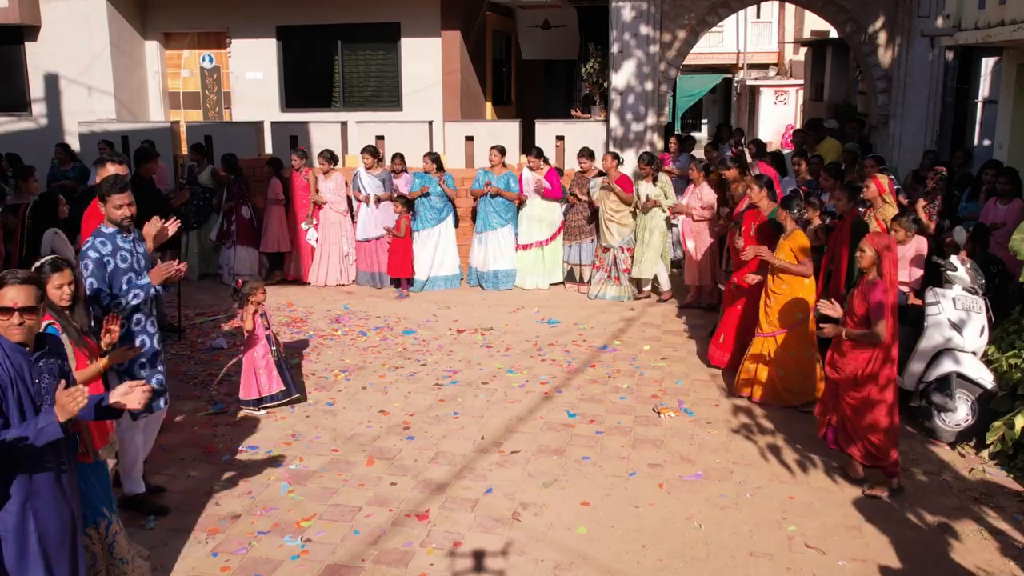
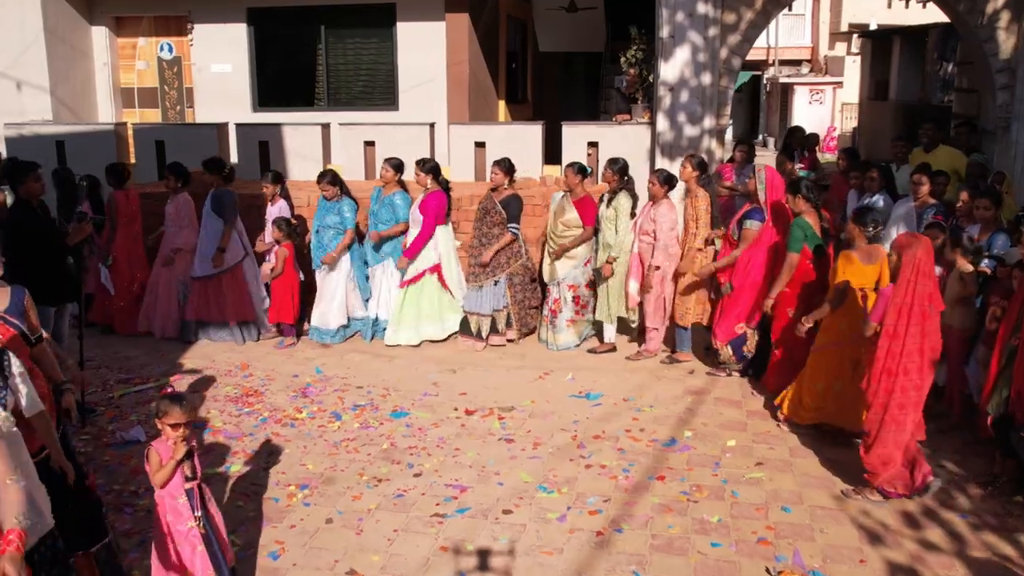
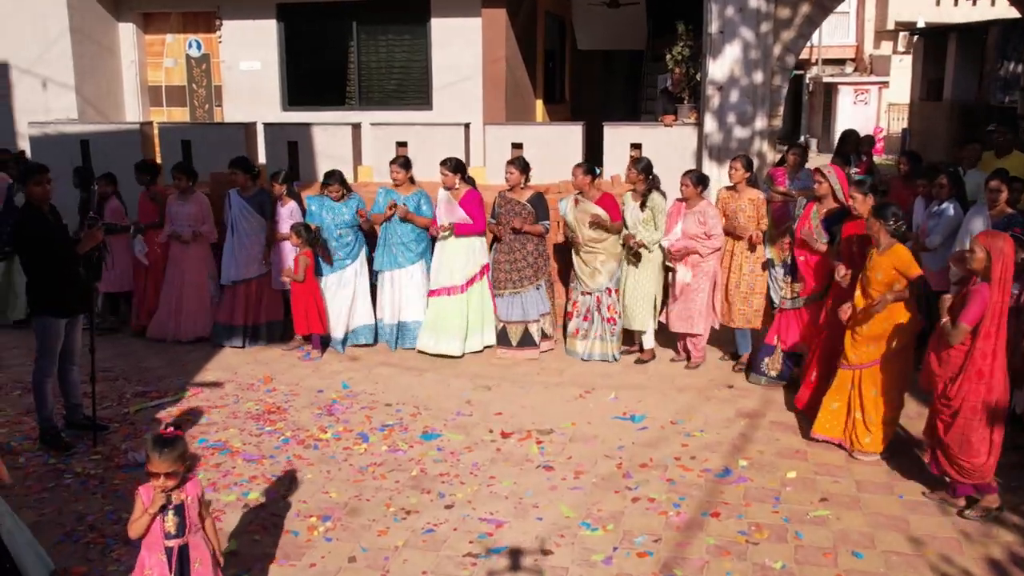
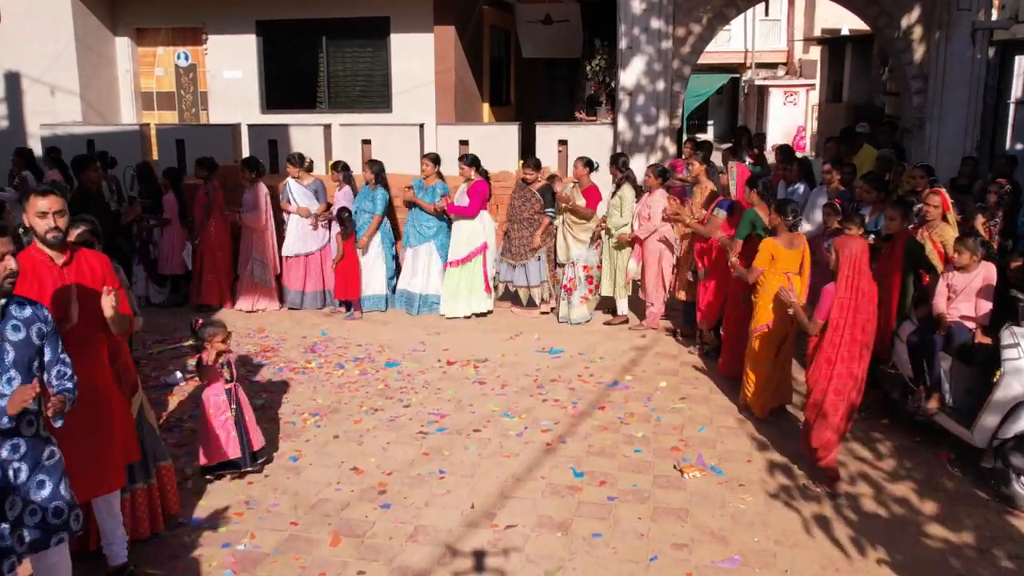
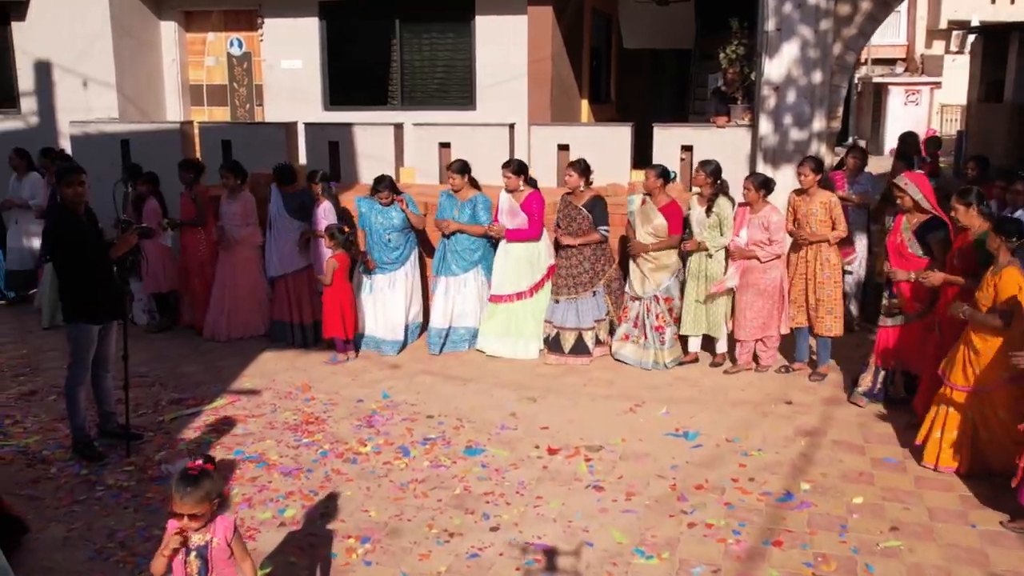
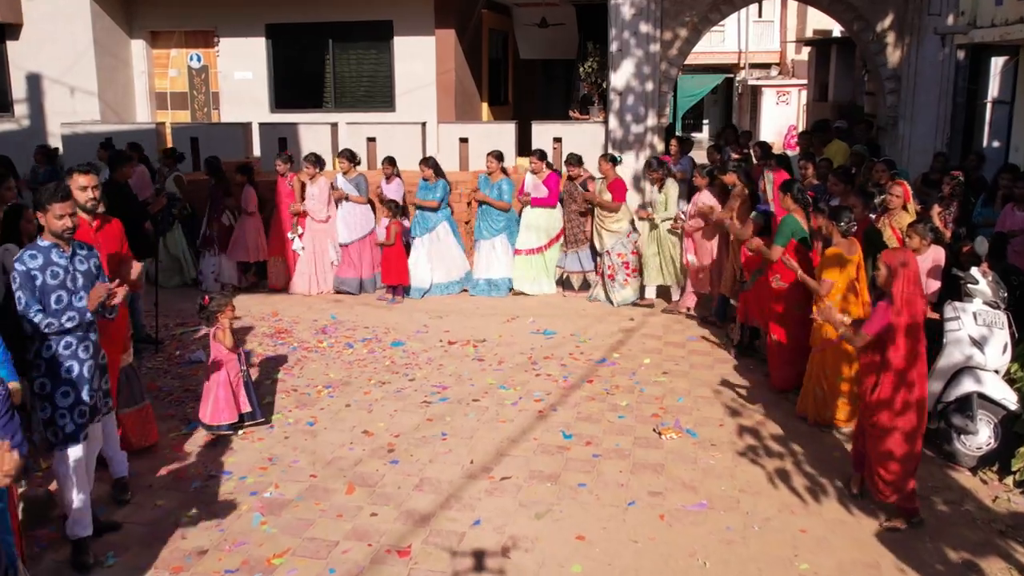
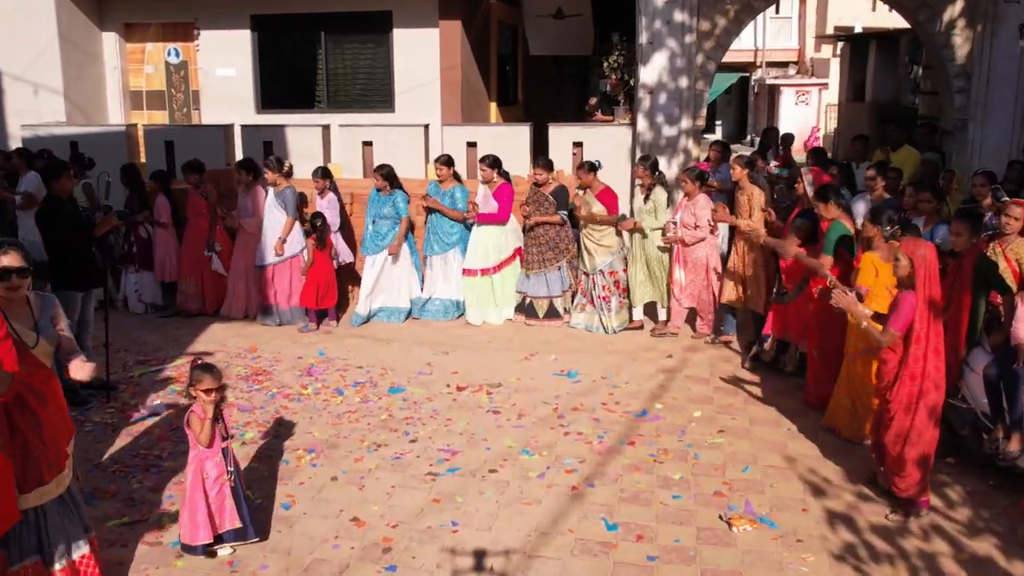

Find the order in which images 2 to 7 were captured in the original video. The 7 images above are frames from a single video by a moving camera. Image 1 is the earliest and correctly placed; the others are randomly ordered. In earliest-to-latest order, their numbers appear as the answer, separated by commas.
6, 4, 7, 2, 3, 5
